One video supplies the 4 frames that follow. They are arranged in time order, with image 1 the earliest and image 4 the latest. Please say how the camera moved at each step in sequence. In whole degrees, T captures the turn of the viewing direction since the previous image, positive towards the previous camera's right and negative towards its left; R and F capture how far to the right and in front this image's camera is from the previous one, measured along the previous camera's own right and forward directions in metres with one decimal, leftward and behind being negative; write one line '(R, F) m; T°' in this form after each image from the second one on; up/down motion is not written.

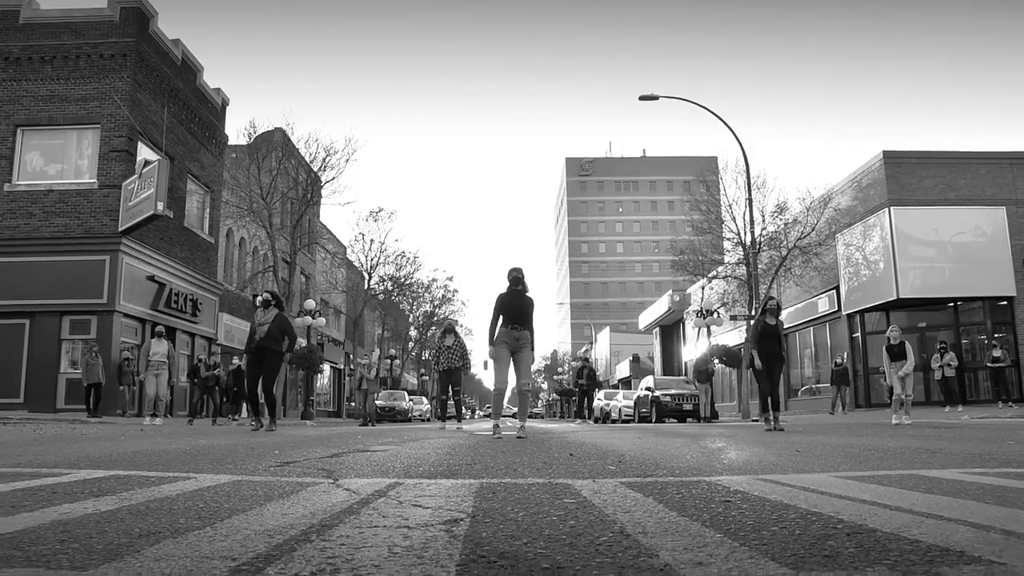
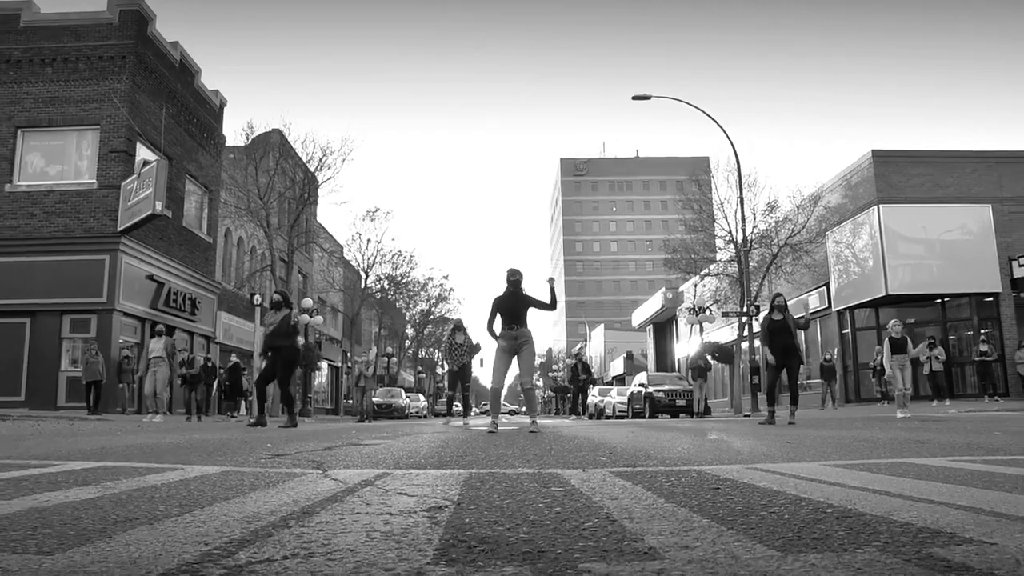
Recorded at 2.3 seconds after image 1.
(0.0, -0.3) m; 0°
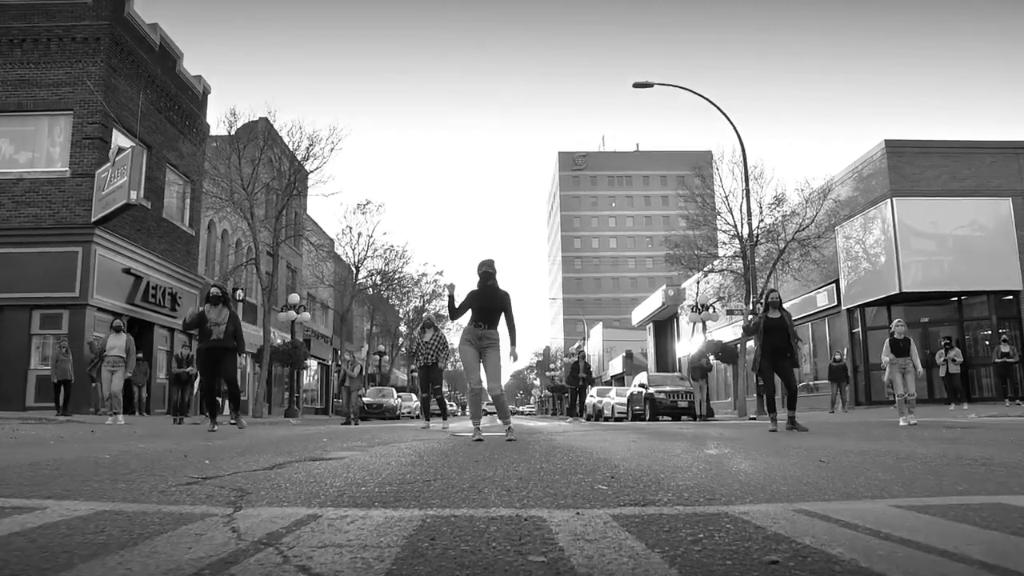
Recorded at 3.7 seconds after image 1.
(+0.1, +1.1) m; 0°
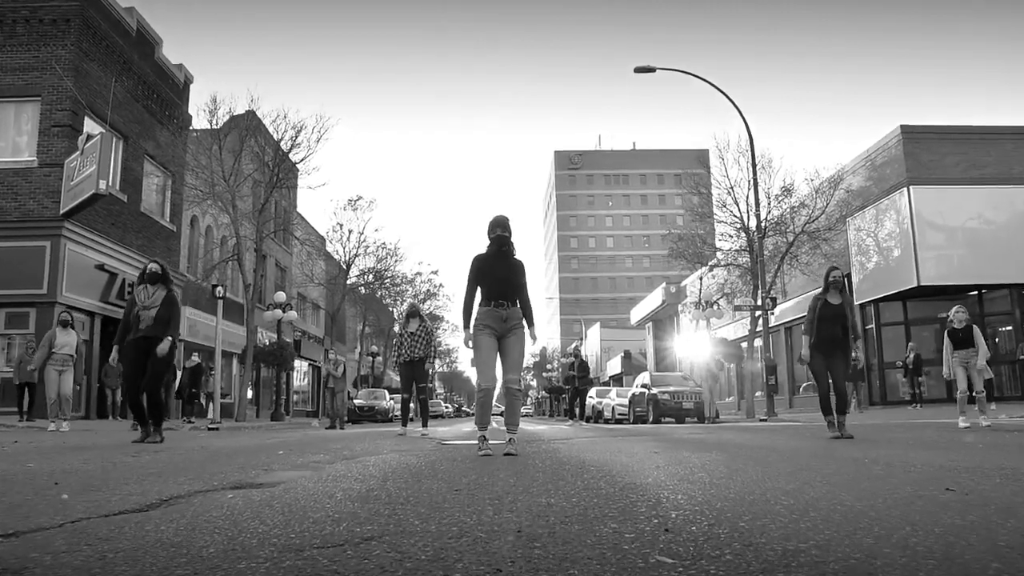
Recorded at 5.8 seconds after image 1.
(0.0, +1.2) m; 0°
